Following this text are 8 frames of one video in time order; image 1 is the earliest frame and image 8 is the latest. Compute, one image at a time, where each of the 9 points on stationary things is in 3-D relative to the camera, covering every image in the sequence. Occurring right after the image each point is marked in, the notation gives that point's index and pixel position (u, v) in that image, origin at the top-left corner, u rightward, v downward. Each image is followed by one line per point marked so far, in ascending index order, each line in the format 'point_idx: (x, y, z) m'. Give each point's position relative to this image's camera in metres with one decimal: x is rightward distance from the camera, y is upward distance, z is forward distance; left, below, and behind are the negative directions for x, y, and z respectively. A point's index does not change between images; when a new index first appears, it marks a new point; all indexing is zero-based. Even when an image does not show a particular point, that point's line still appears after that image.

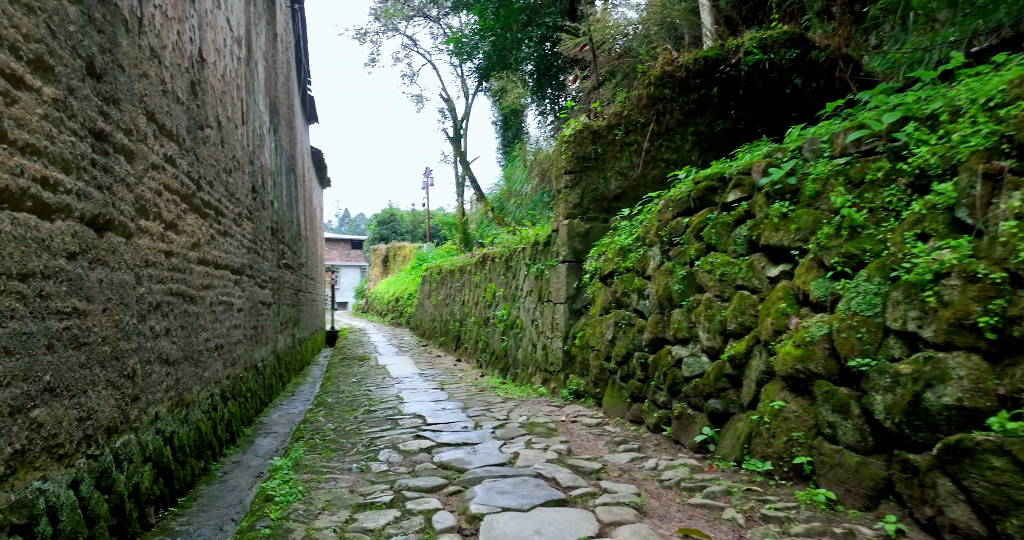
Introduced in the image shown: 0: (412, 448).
0: (-0.4, -0.7, +2.8) m
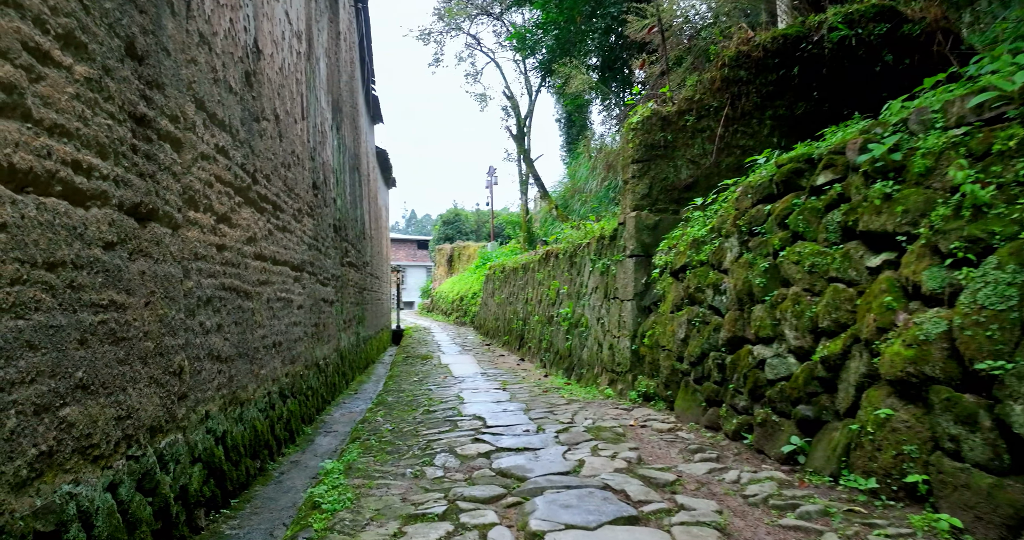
0: (-0.2, -0.7, +2.6) m
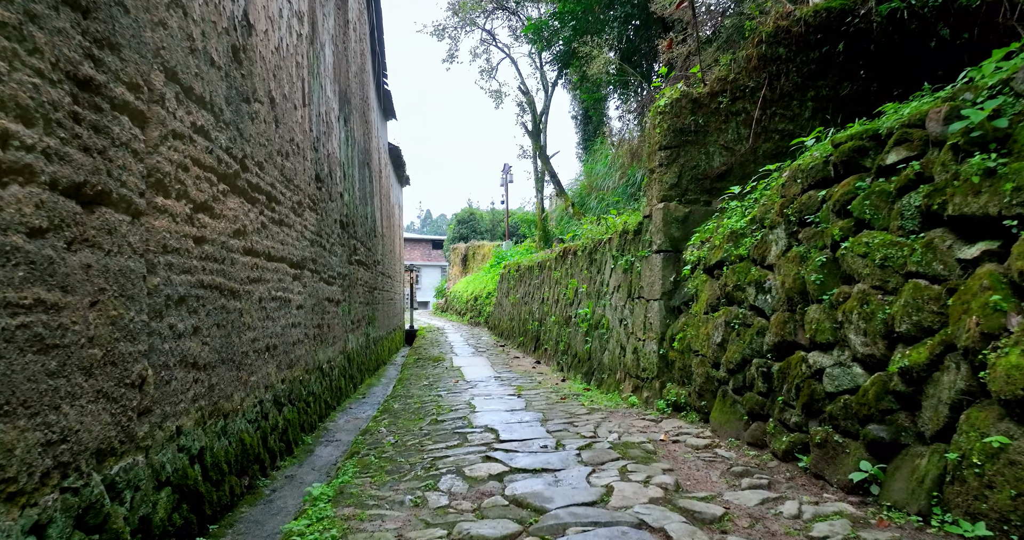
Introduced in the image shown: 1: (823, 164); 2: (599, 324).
0: (-0.1, -0.7, +2.3) m
1: (+1.0, +0.4, +2.4) m
2: (+0.6, -0.4, +4.9) m
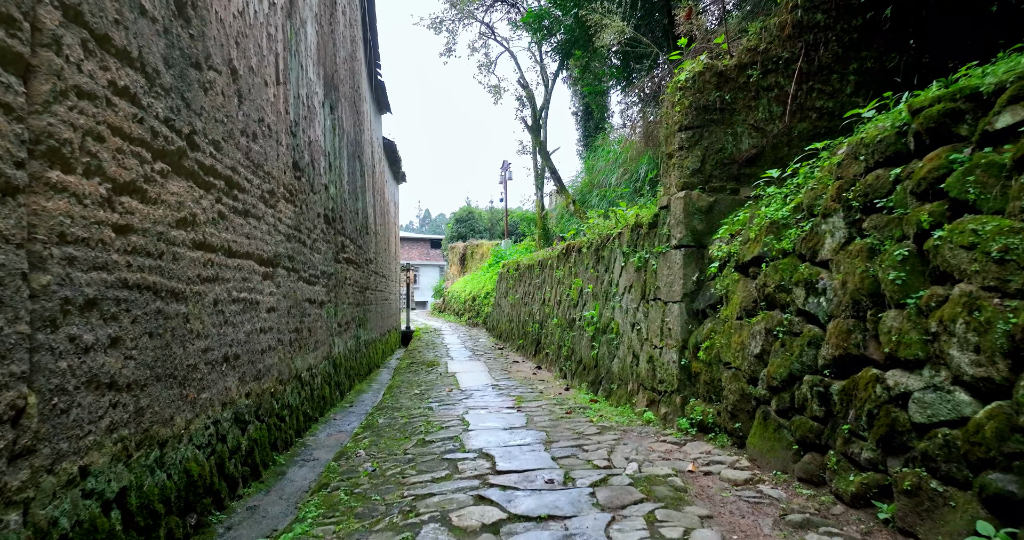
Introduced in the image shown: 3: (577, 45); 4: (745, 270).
0: (-0.1, -0.6, +1.8) m
1: (+1.0, +0.4, +1.9) m
2: (+0.6, -0.4, +4.4) m
3: (+1.0, +3.6, +11.5) m
4: (+0.9, 0.0, +2.7) m
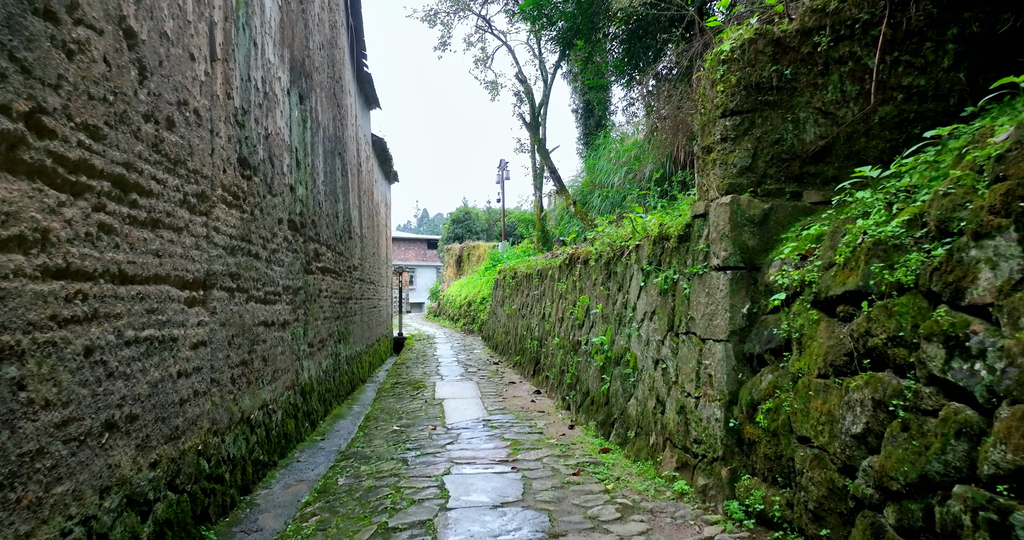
0: (-0.1, -0.7, +1.0) m
1: (+1.0, +0.3, +1.2) m
2: (+0.6, -0.5, +3.6) m
3: (+1.0, +3.5, +10.7) m
4: (+0.8, -0.1, +1.9) m
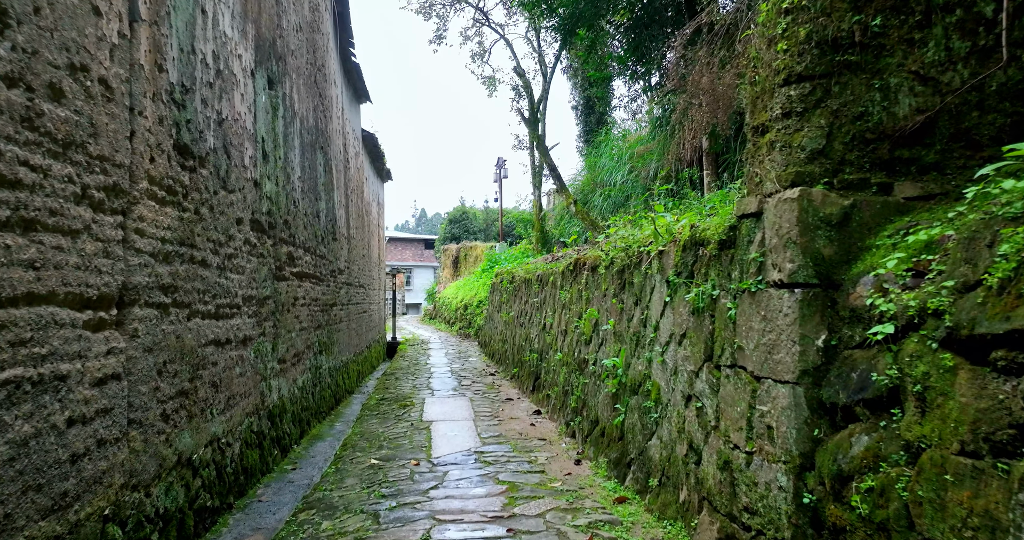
0: (-0.1, -0.8, +0.4) m
1: (+1.0, +0.2, +0.6) m
2: (+0.5, -0.5, +3.0) m
3: (+1.0, +3.5, +10.1) m
4: (+0.8, -0.1, +1.3) m
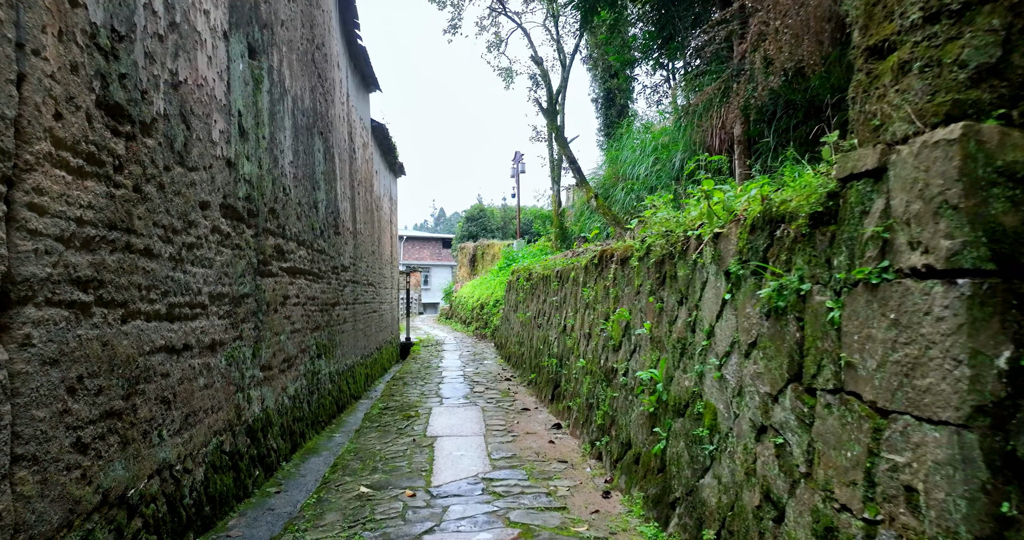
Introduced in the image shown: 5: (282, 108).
0: (-0.2, -0.8, -0.2) m
1: (+1.0, +0.3, -0.1) m
2: (+0.6, -0.5, +2.4) m
3: (+1.2, +3.5, +9.4) m
4: (+0.8, -0.1, +0.6) m
5: (-1.6, +1.1, +4.9) m
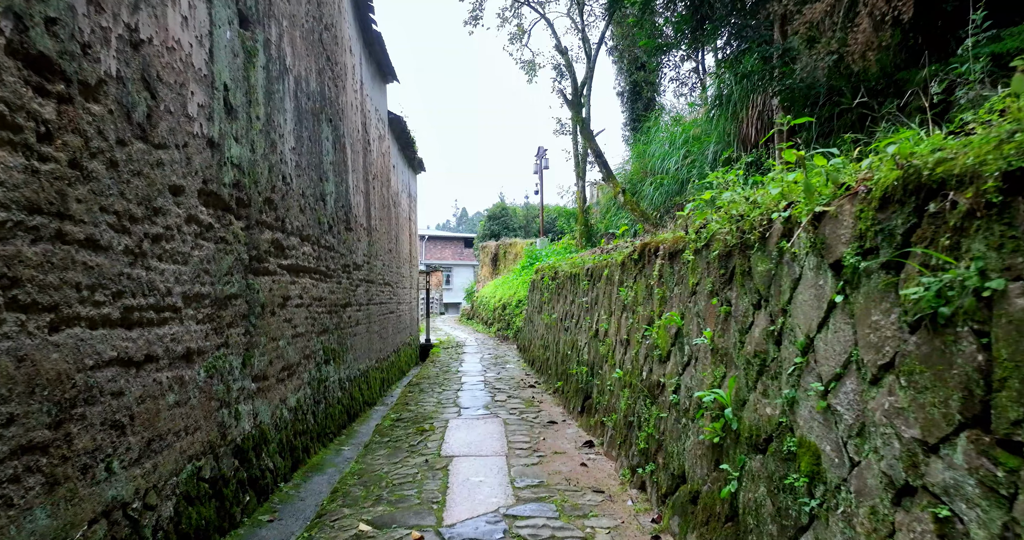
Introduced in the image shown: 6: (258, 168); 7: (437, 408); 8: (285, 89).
0: (-0.2, -0.7, -0.7) m
1: (+1.0, +0.3, -0.7) m
2: (+0.7, -0.5, +1.8) m
3: (+1.5, +3.5, +8.9) m
4: (+0.9, -0.1, +0.1) m
5: (-1.4, +1.1, +4.4) m
6: (-1.4, +0.5, +3.9) m
7: (-0.6, -1.2, +6.1) m
8: (-1.4, +1.1, +4.6) m
